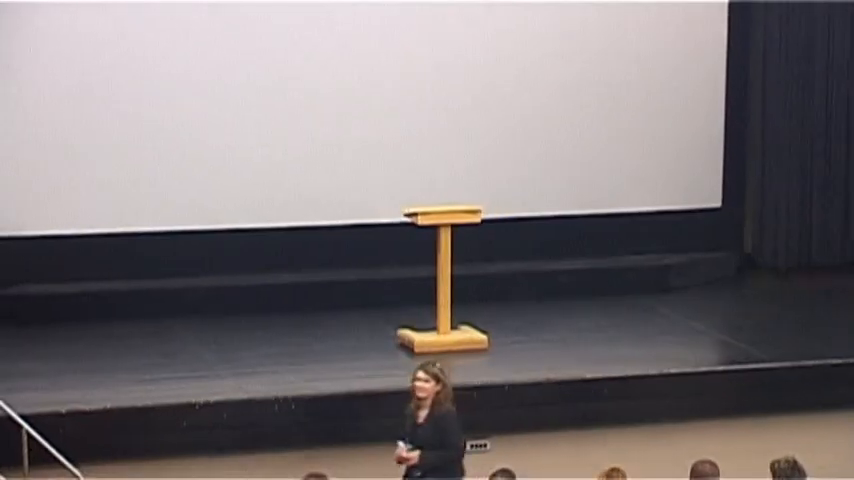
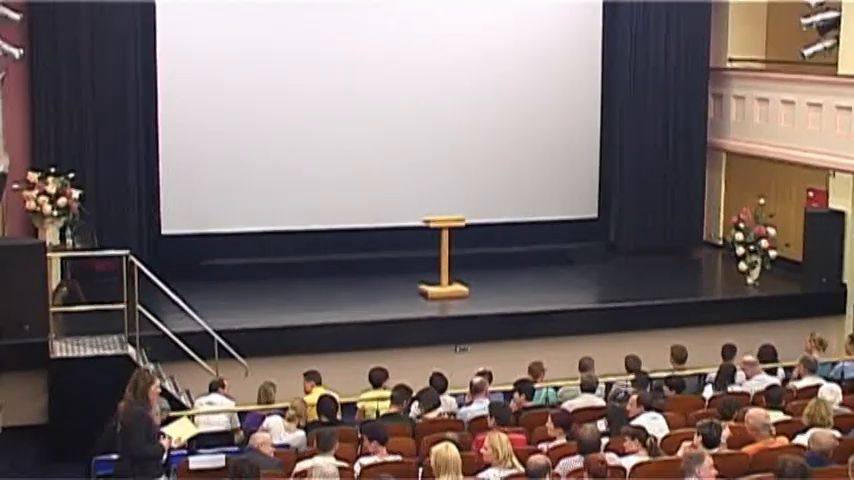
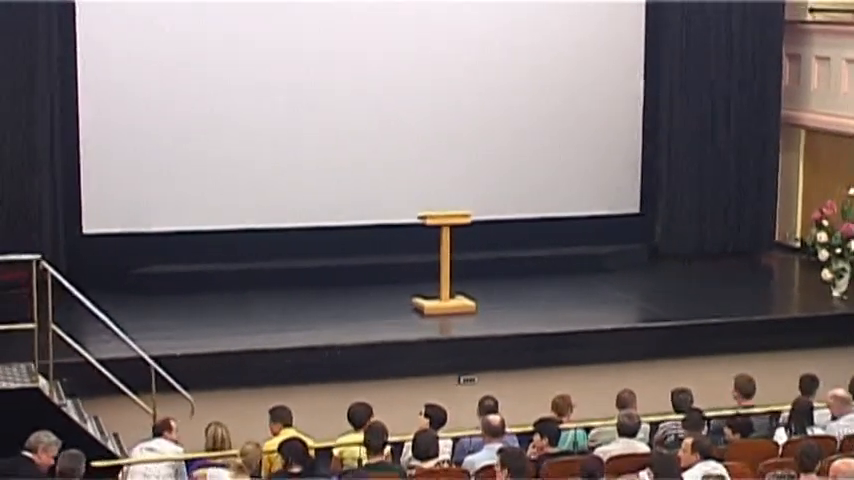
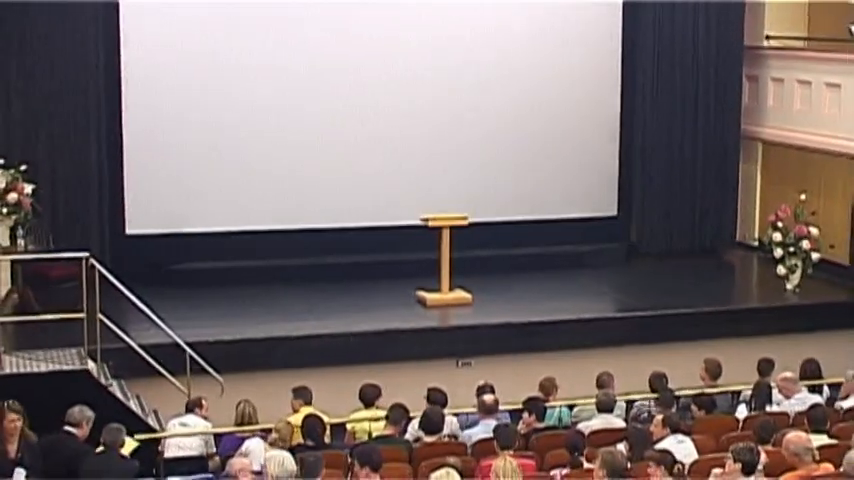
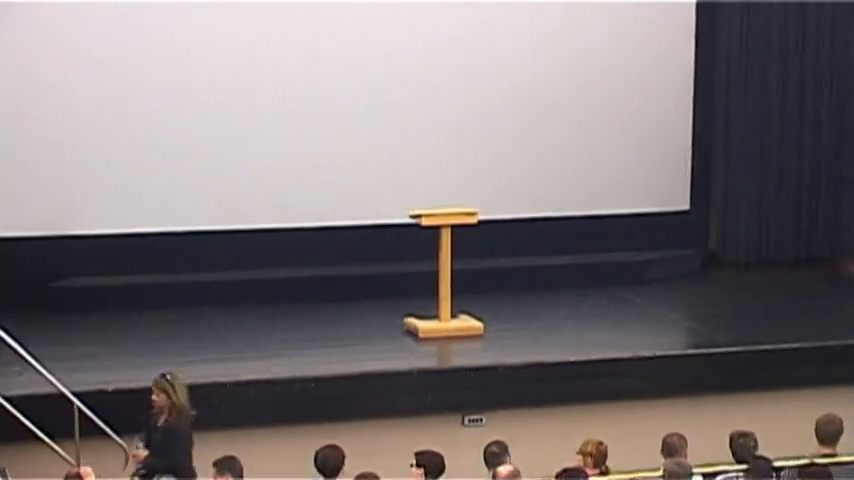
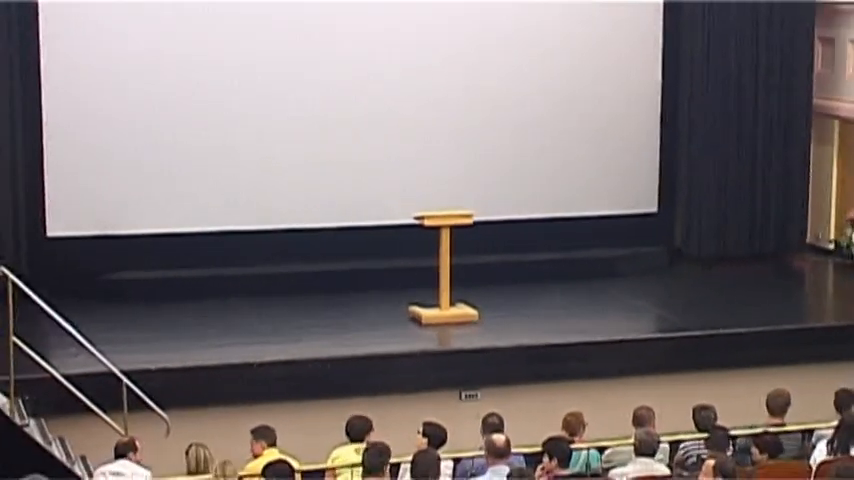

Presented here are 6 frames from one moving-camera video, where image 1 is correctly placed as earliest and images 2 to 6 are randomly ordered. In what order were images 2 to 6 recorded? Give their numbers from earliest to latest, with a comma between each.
5, 6, 3, 4, 2
